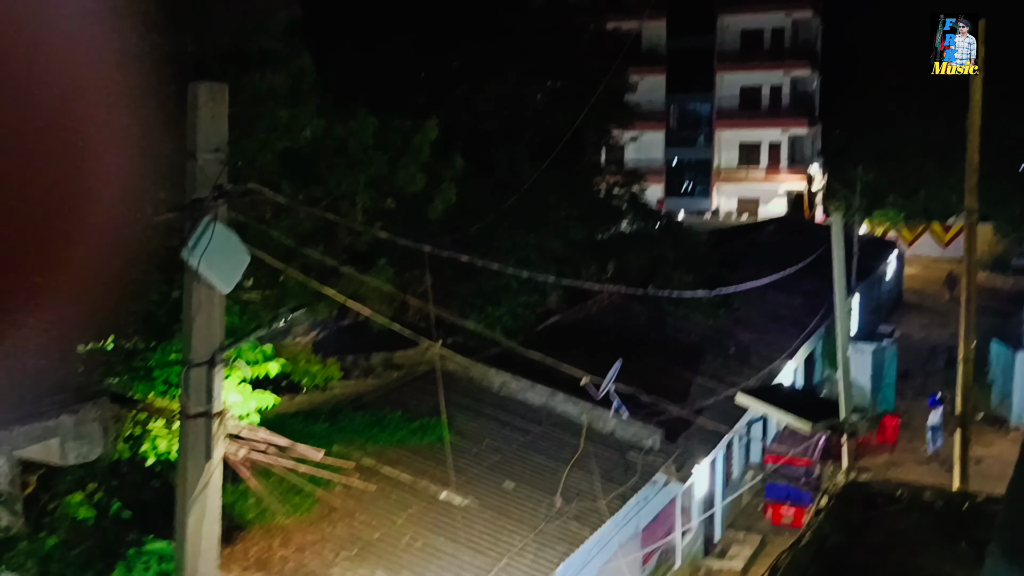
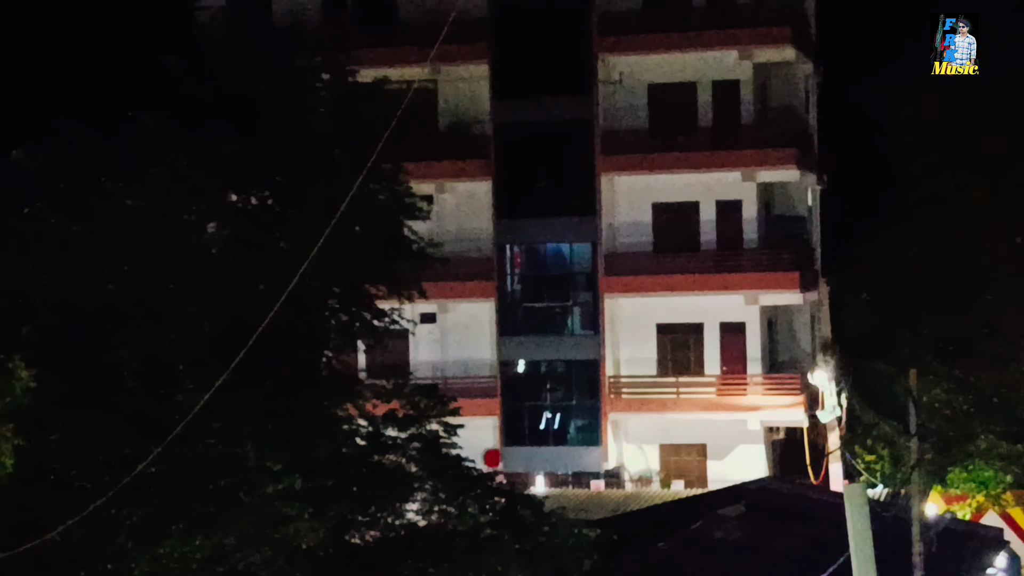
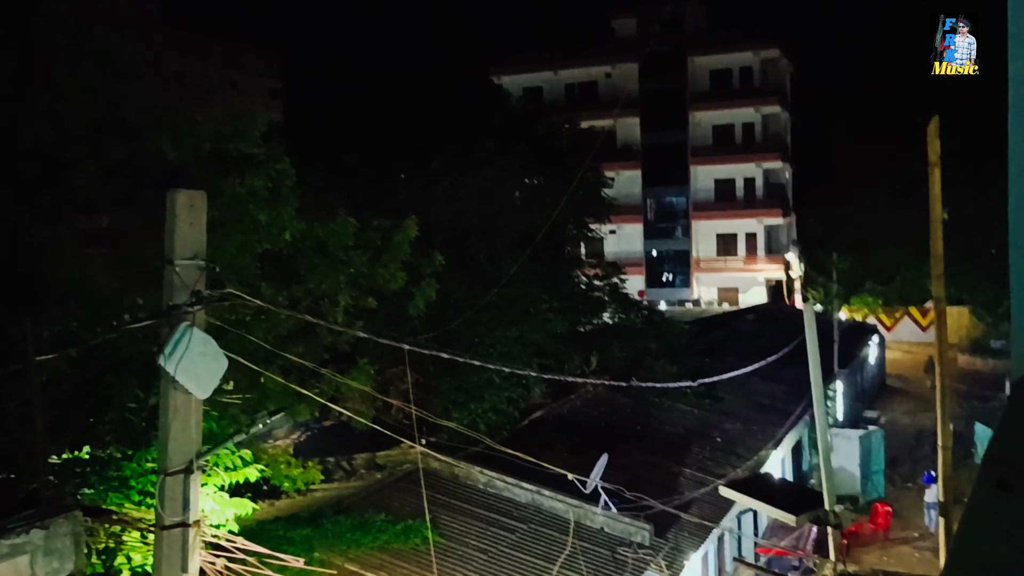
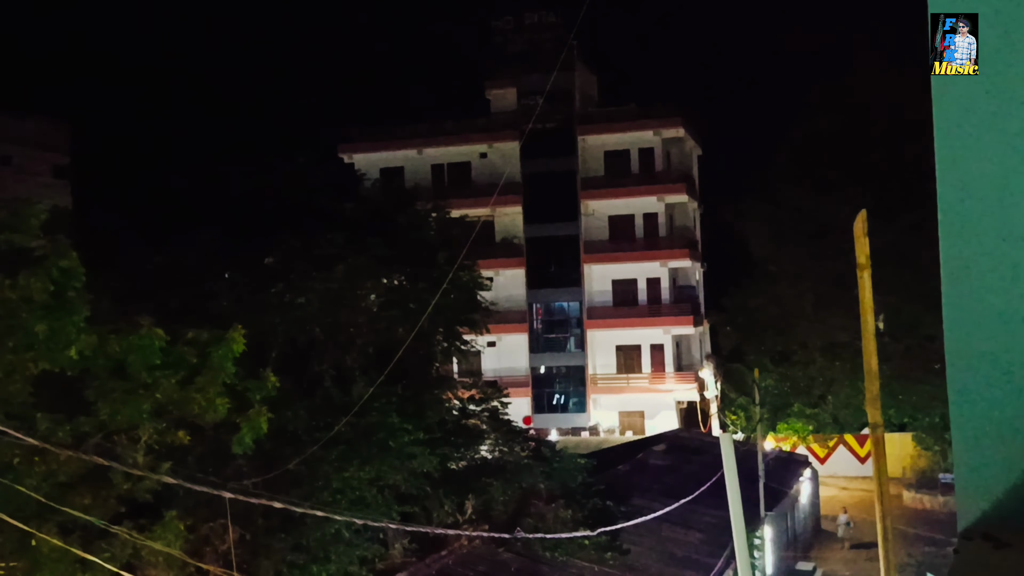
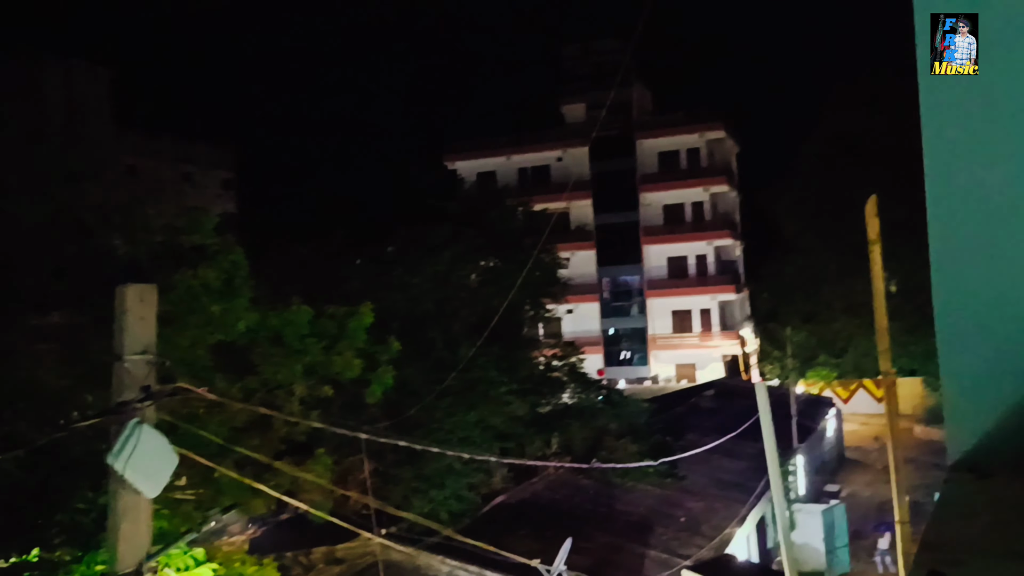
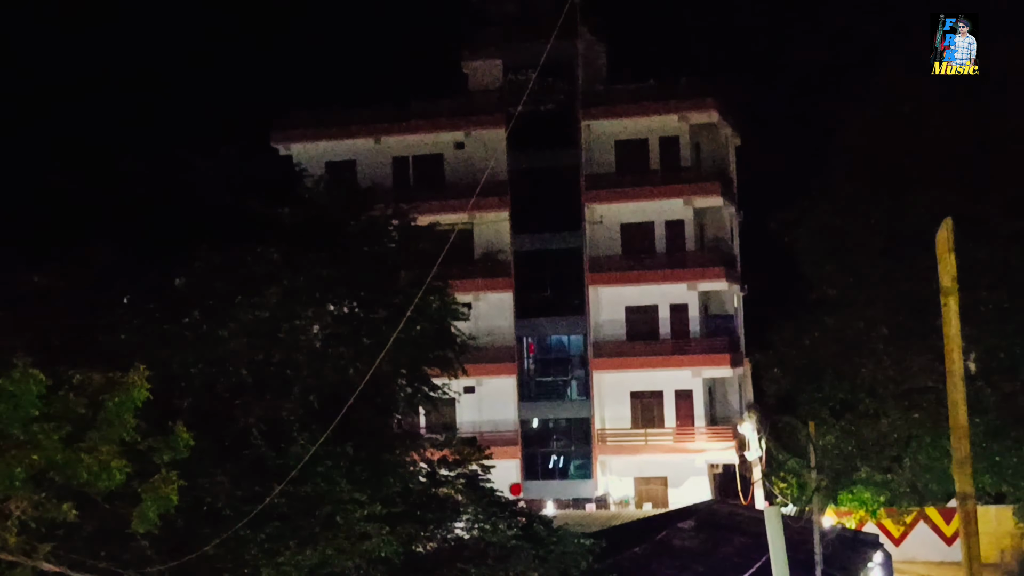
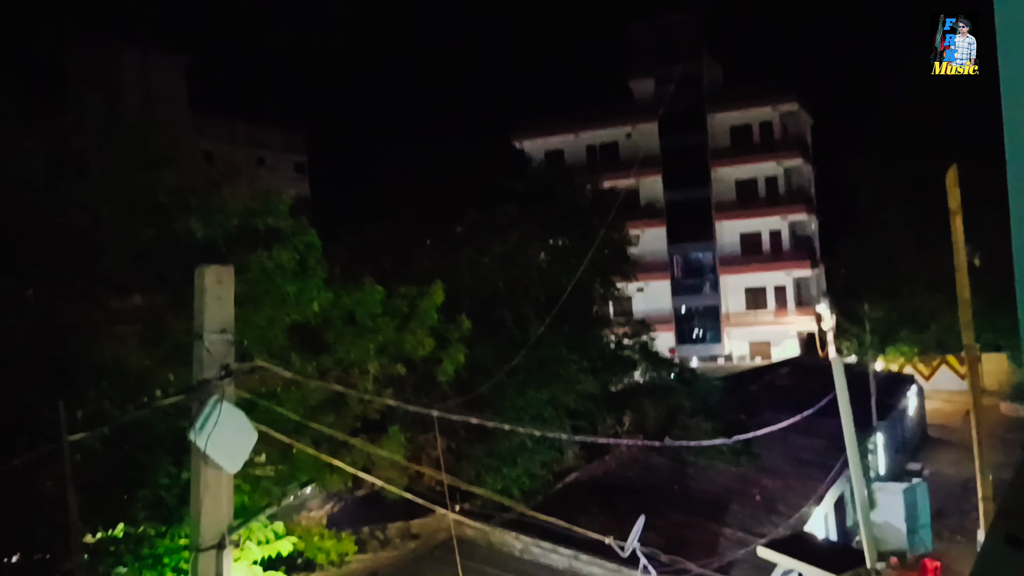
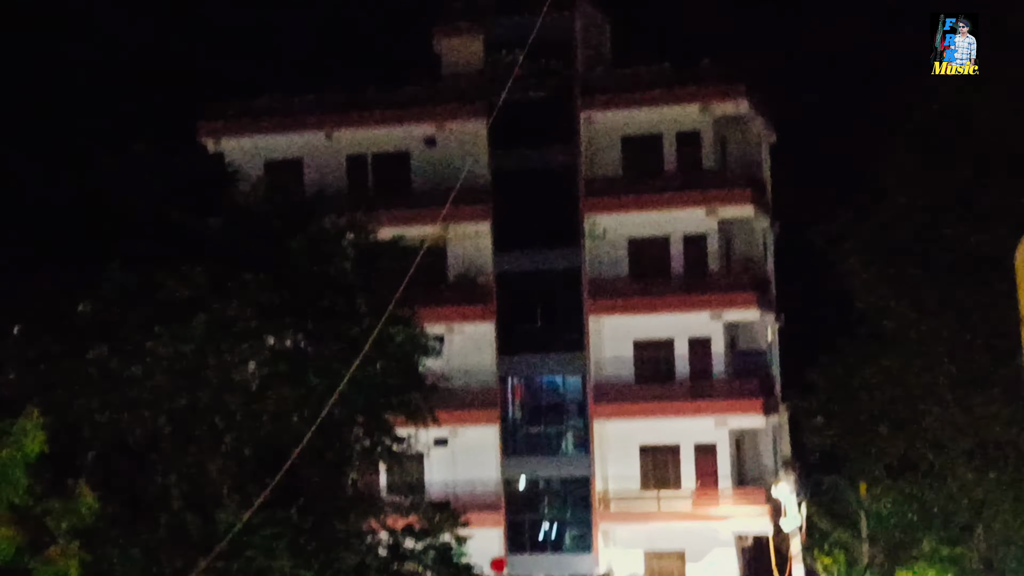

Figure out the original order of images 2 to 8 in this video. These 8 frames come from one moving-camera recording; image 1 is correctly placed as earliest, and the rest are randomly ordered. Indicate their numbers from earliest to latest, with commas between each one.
3, 7, 5, 4, 6, 8, 2
